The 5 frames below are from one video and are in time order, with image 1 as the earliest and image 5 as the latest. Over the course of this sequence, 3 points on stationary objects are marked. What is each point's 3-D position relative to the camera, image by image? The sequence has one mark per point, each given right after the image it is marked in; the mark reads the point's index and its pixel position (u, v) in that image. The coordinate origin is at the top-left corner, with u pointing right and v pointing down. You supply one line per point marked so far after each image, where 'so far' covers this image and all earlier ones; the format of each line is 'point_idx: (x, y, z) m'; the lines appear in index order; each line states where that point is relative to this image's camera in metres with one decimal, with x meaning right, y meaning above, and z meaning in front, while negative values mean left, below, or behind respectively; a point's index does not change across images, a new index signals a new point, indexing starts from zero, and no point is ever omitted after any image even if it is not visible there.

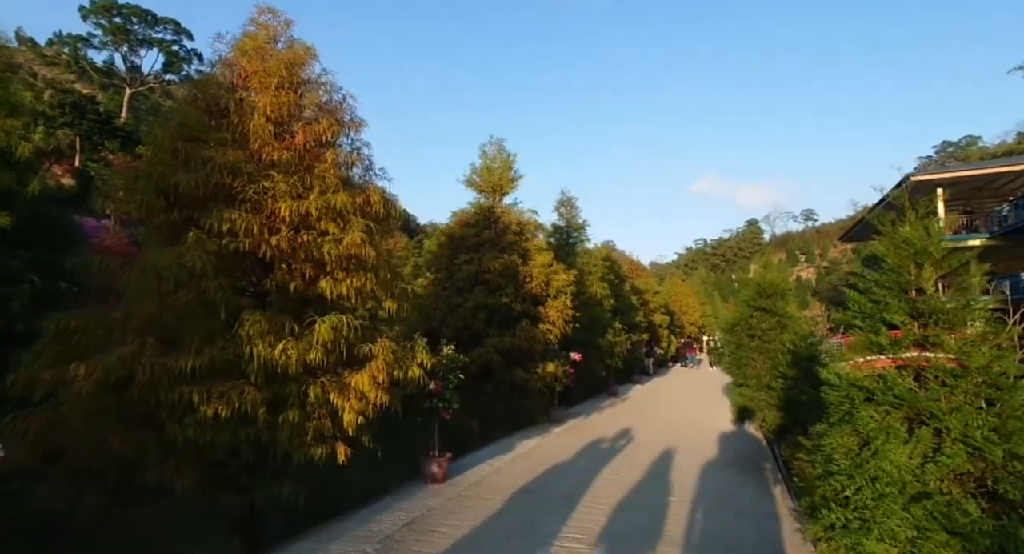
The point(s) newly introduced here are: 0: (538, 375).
0: (+0.5, -2.1, +10.6) m
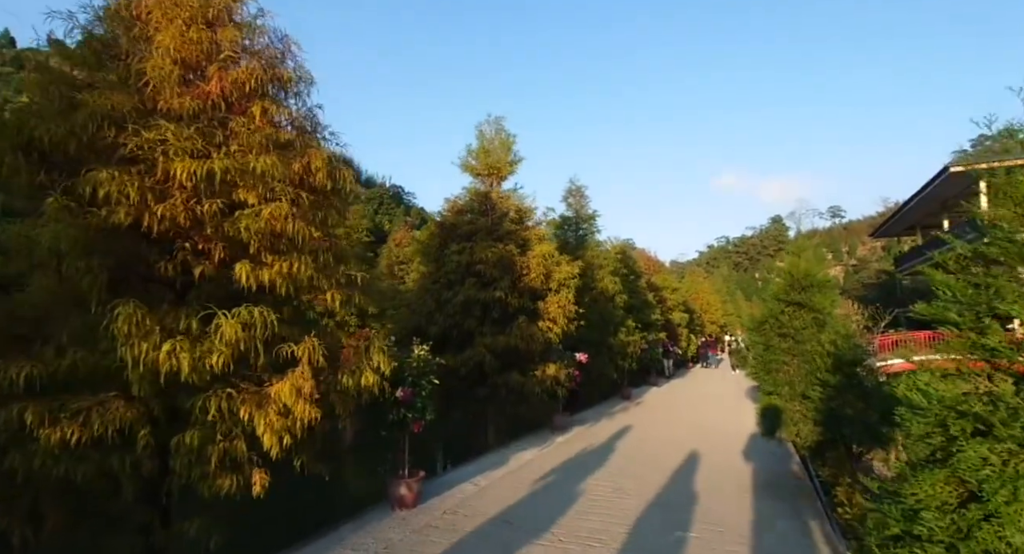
0: (+0.5, -1.9, +9.5) m
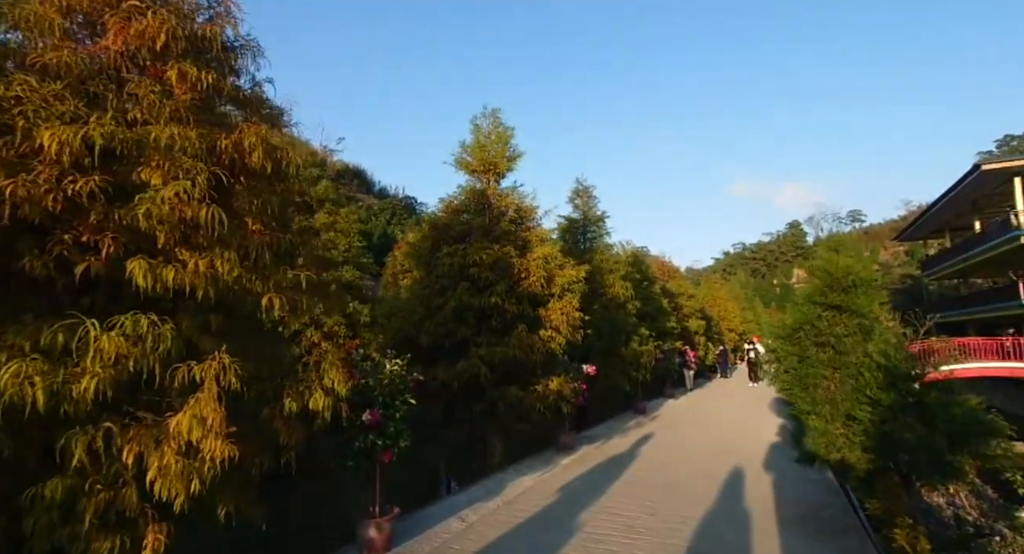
0: (+0.5, -2.0, +8.6) m
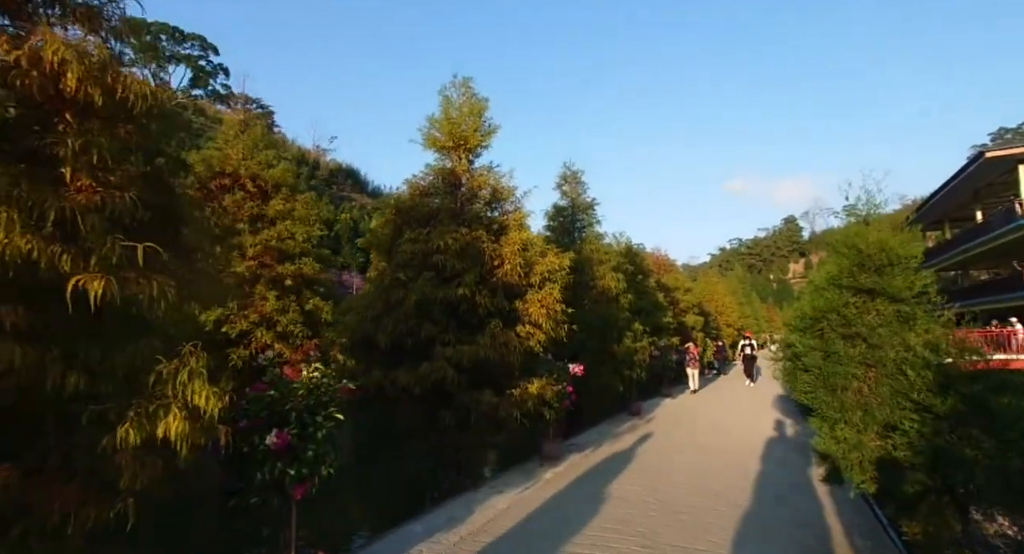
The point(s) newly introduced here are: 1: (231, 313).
0: (+0.1, -1.8, +7.5) m
1: (-4.9, -0.6, +8.7) m
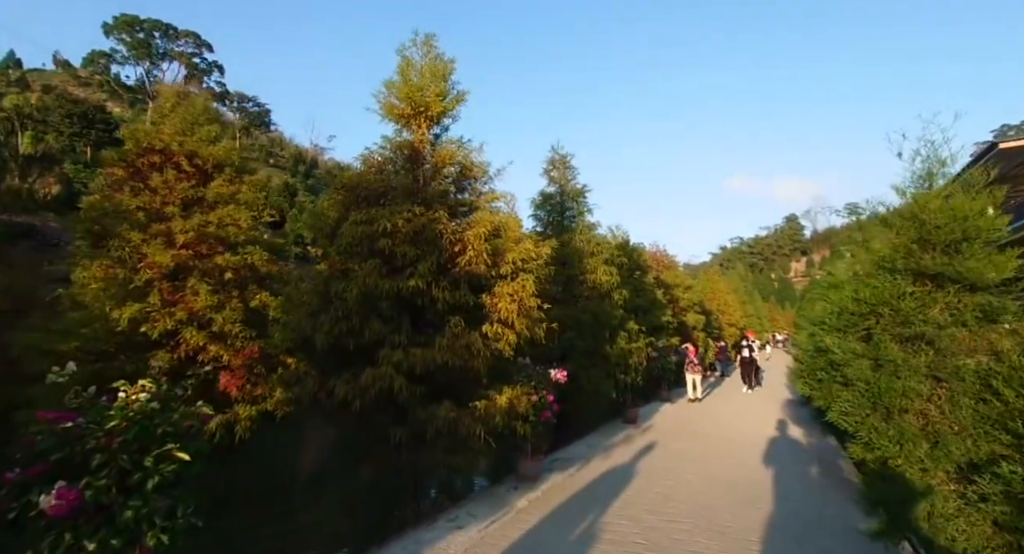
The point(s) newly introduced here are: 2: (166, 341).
0: (-0.4, -1.7, +6.2) m
1: (-5.3, -0.5, +7.4) m
2: (-5.3, -1.0, +7.6) m
